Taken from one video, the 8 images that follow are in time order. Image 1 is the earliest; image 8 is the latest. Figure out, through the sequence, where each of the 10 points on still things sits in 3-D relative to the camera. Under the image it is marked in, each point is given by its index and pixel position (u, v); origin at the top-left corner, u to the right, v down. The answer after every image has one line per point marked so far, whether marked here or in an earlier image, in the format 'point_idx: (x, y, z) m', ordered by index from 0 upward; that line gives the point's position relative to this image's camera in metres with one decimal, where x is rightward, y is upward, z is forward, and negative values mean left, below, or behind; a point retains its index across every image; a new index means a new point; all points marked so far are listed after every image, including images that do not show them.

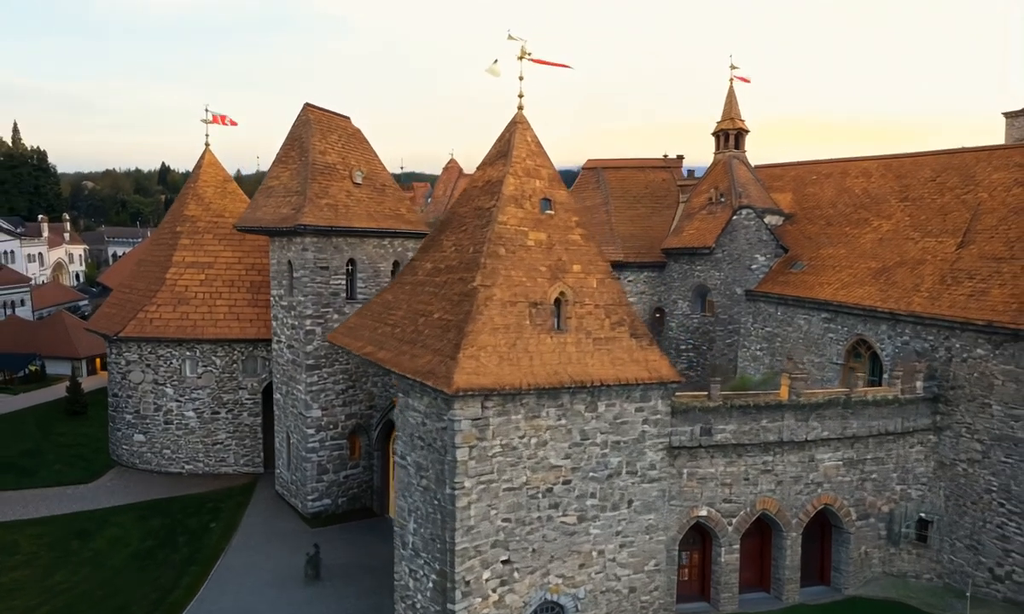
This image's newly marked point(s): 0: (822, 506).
0: (+5.7, -3.6, +12.1) m
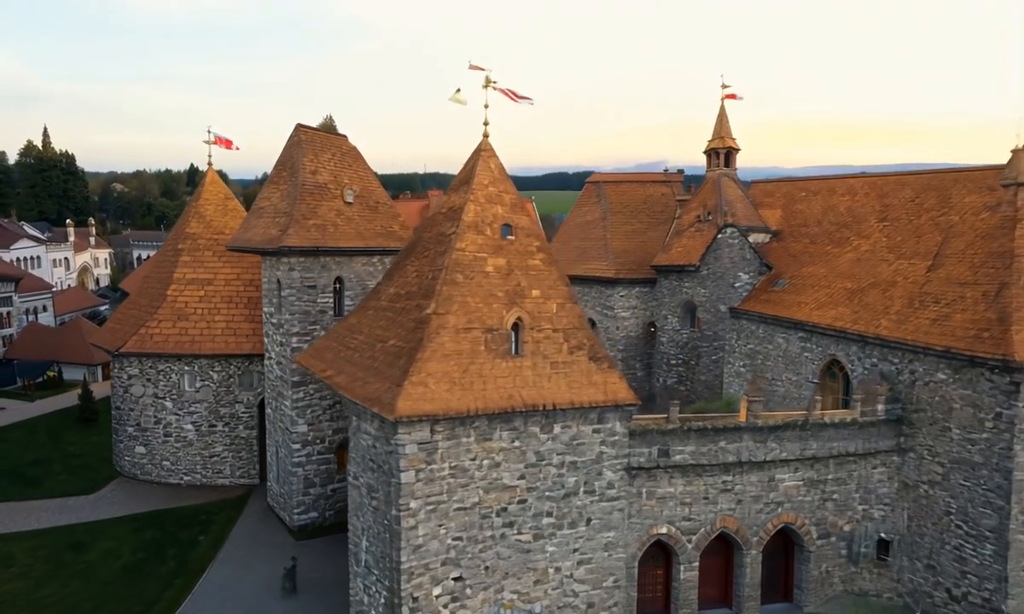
0: (+5.1, -4.0, +12.5) m
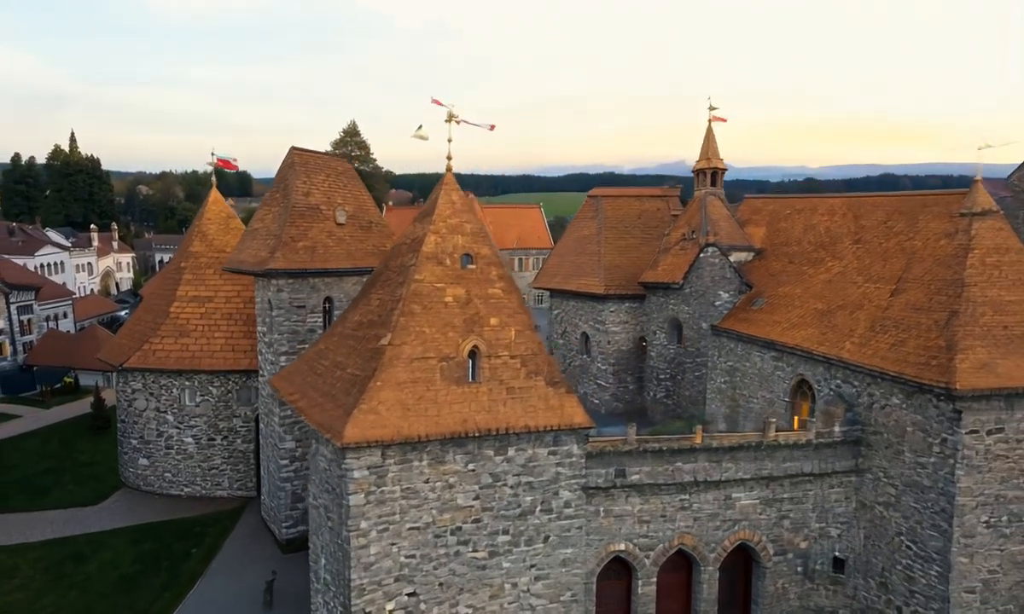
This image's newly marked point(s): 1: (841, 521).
0: (+4.4, -4.6, +13.0) m
1: (+6.7, -4.3, +13.5) m
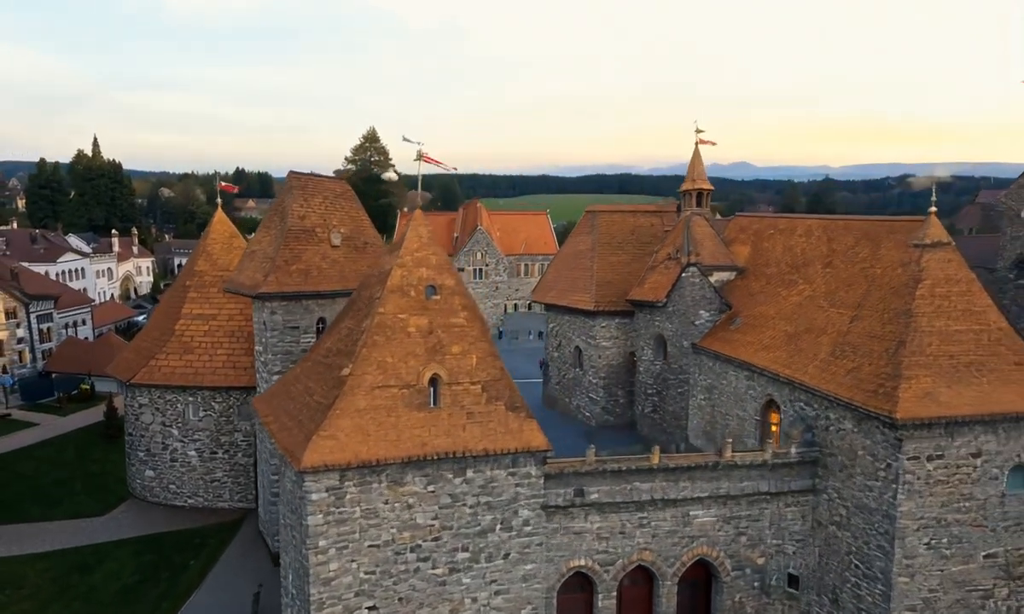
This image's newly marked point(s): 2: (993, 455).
0: (+3.8, -5.1, +13.7) m
1: (+6.1, -4.9, +14.1) m
2: (+9.1, -2.9, +12.7) m
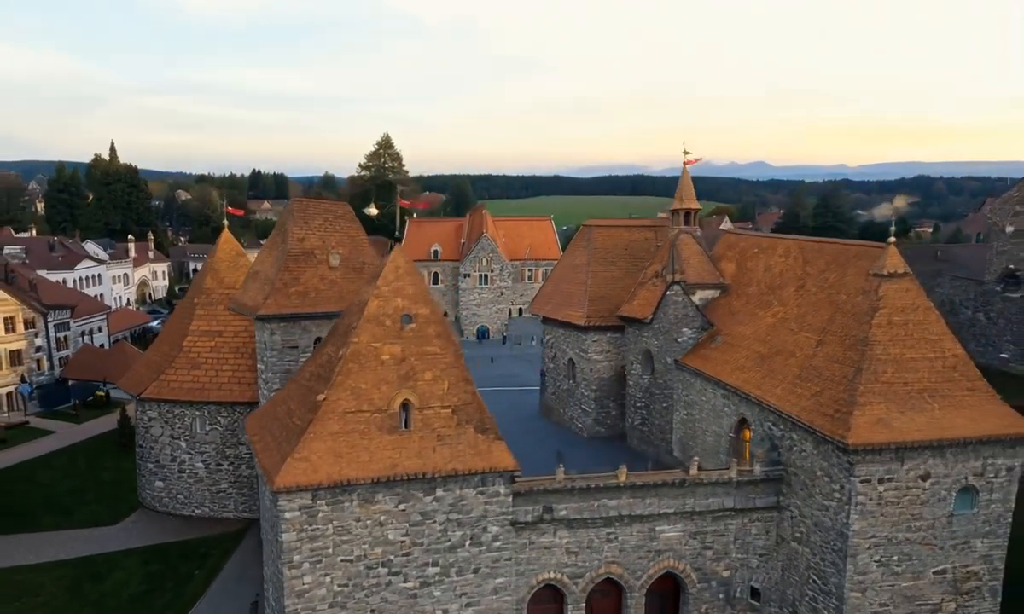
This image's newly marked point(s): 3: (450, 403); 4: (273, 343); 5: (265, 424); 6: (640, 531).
0: (+3.3, -5.7, +14.4) m
1: (+5.6, -5.5, +14.8) m
2: (+8.6, -3.4, +13.3) m
3: (-1.2, -1.8, +12.5) m
4: (-6.7, -1.0, +18.8) m
5: (-5.0, -2.4, +13.7) m
6: (+2.7, -4.8, +14.2) m
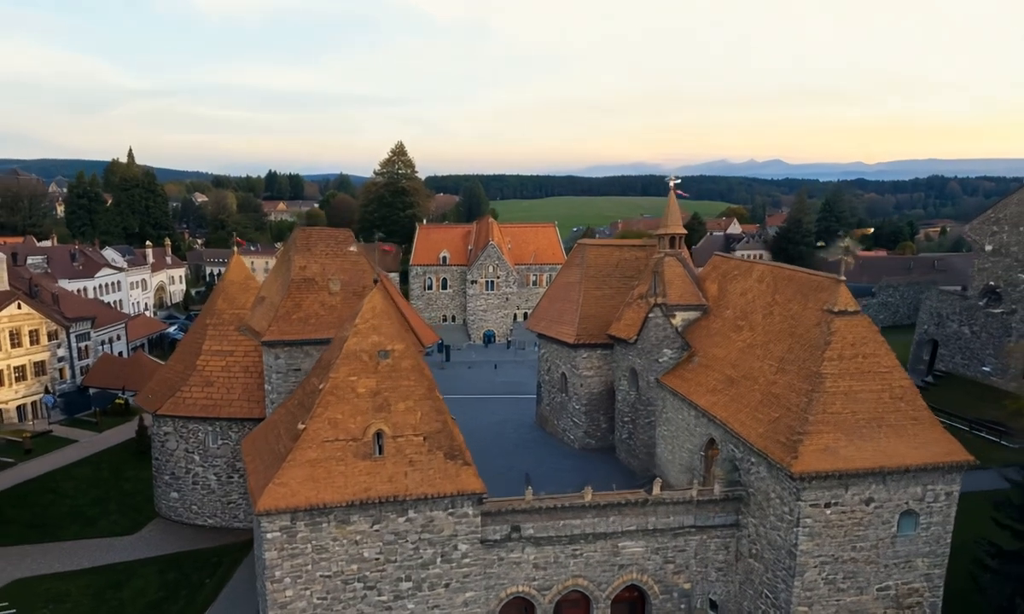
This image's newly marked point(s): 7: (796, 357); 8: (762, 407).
0: (+2.7, -6.4, +15.4) m
1: (+4.9, -6.2, +15.7) m
2: (+7.9, -4.1, +14.1) m
3: (-1.8, -2.6, +13.6) m
4: (-7.2, -1.7, +20.0) m
5: (-5.6, -3.1, +14.8) m
6: (+2.1, -5.5, +15.1) m
7: (+6.8, -1.2, +15.9) m
8: (+6.0, -2.4, +16.0) m
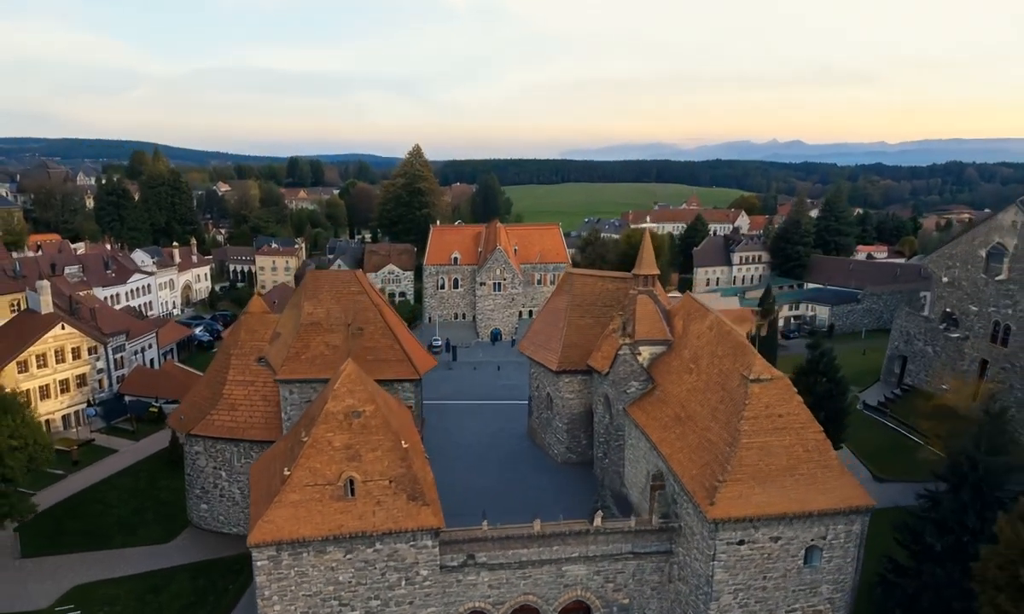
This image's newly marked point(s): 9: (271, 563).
0: (+1.6, -7.8, +17.7) m
1: (+3.9, -7.6, +18.0) m
2: (+6.8, -5.6, +16.2) m
3: (-3.0, -4.1, +15.9) m
4: (-8.1, -3.0, +22.5) m
5: (-6.7, -4.6, +17.3) m
6: (+1.0, -7.0, +17.5) m
7: (+5.8, -2.6, +18.0) m
8: (+5.0, -3.8, +18.1) m
9: (-5.4, -5.9, +15.1) m
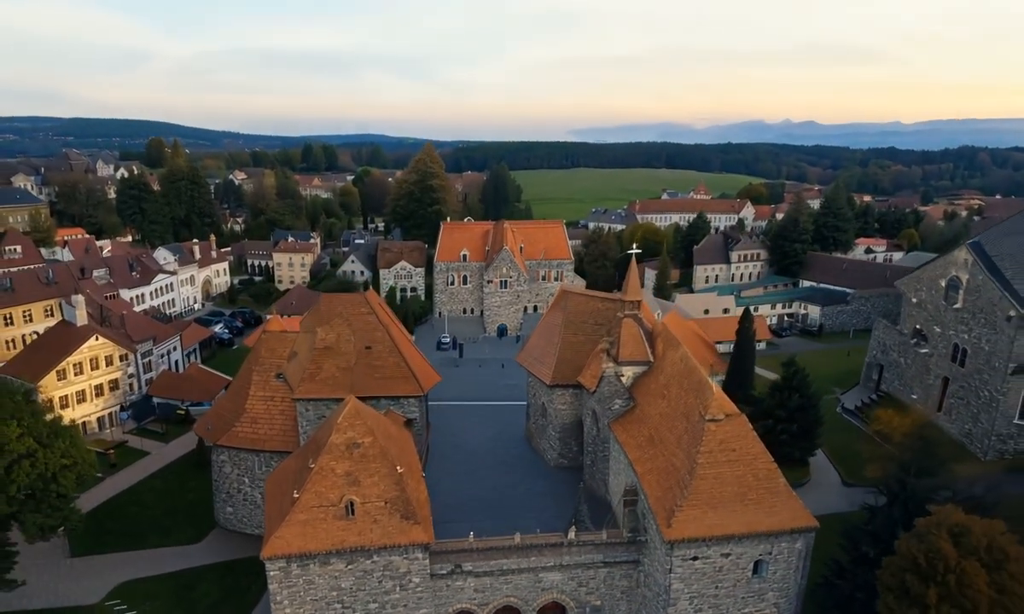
0: (+1.1, -9.0, +20.1) m
1: (+3.4, -8.7, +20.3) m
2: (+6.2, -6.7, +18.4) m
3: (-3.5, -5.3, +18.3) m
4: (-8.5, -4.1, +25.0) m
5: (-7.2, -5.8, +19.9) m
6: (+0.5, -8.1, +19.9) m
7: (+5.3, -3.7, +20.1) m
8: (+4.5, -4.9, +20.3) m
9: (-5.9, -7.1, +17.6) m
